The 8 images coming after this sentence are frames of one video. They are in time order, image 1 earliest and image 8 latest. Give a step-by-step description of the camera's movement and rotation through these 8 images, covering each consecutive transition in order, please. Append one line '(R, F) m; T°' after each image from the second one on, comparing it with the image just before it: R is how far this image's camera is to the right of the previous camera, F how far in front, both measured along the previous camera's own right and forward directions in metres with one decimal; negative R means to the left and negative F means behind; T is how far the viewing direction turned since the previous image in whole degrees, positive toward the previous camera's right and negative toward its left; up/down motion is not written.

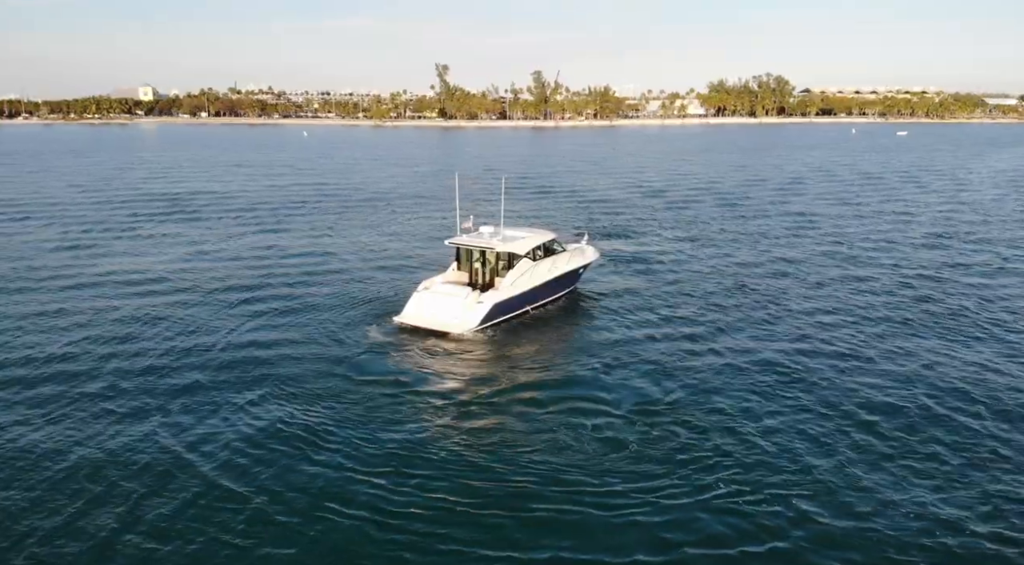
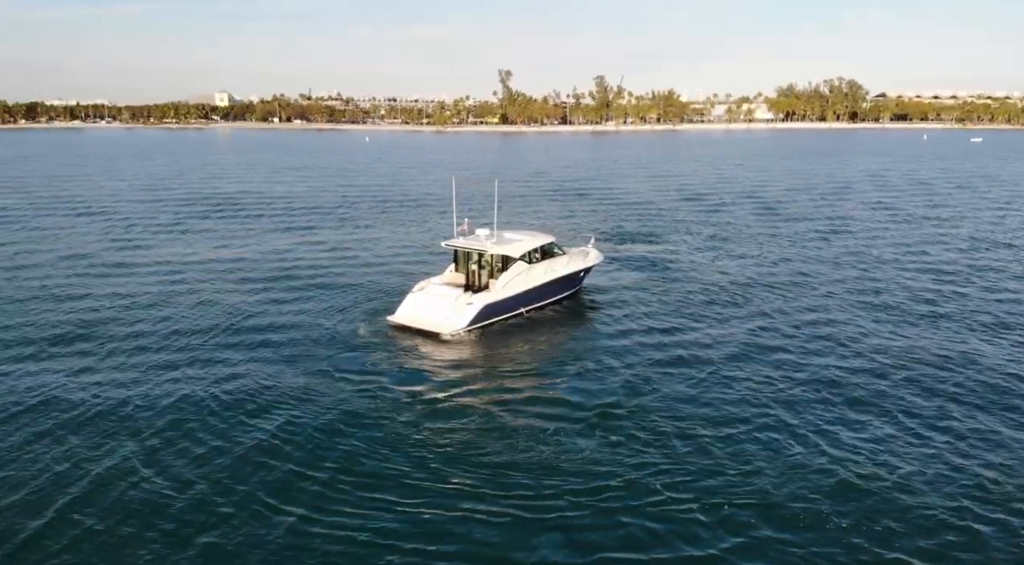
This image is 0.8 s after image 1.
(+2.4, +0.1) m; -4°
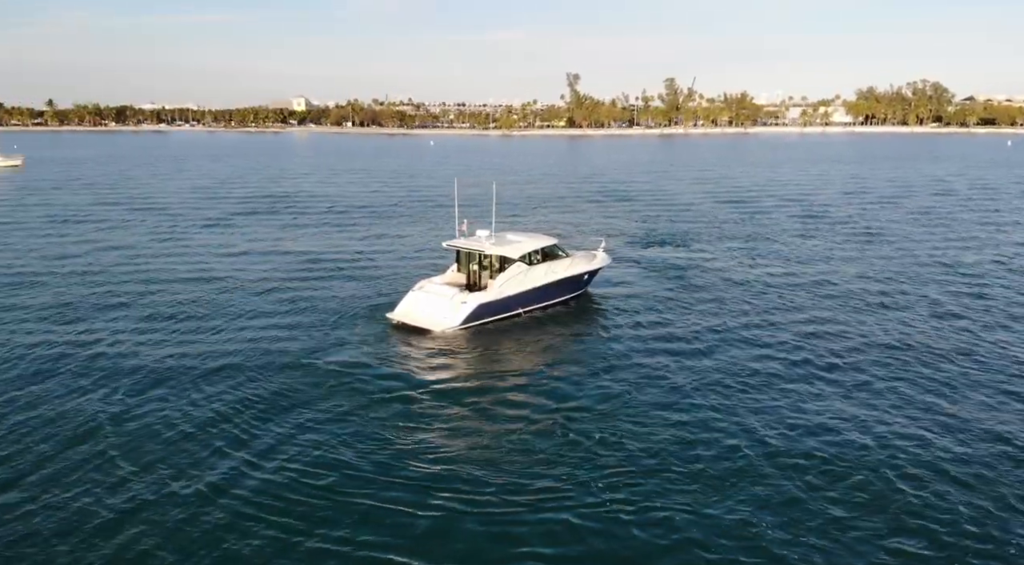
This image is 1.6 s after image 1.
(+2.5, +0.1) m; -5°
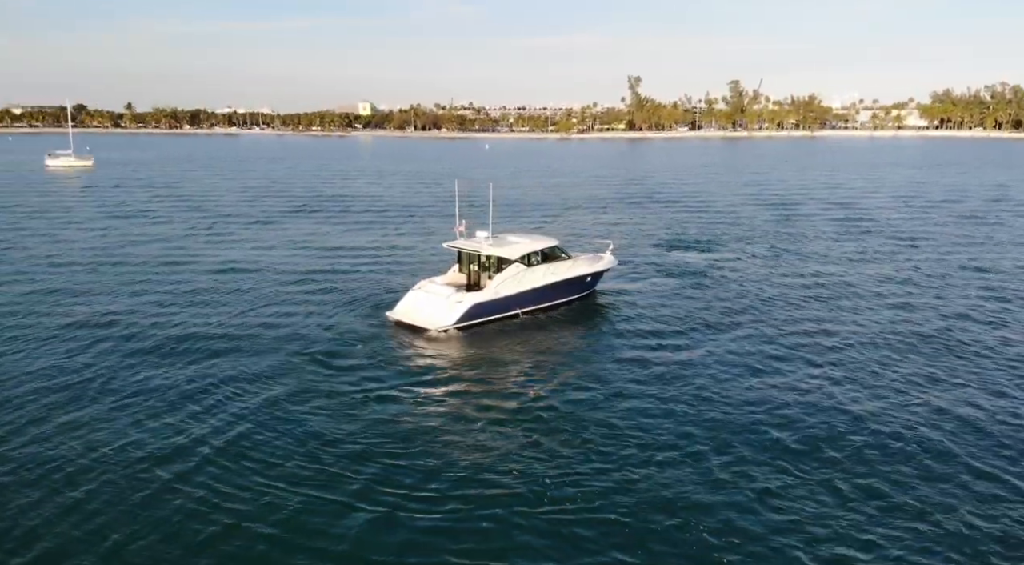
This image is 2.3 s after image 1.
(+2.2, +0.1) m; -4°
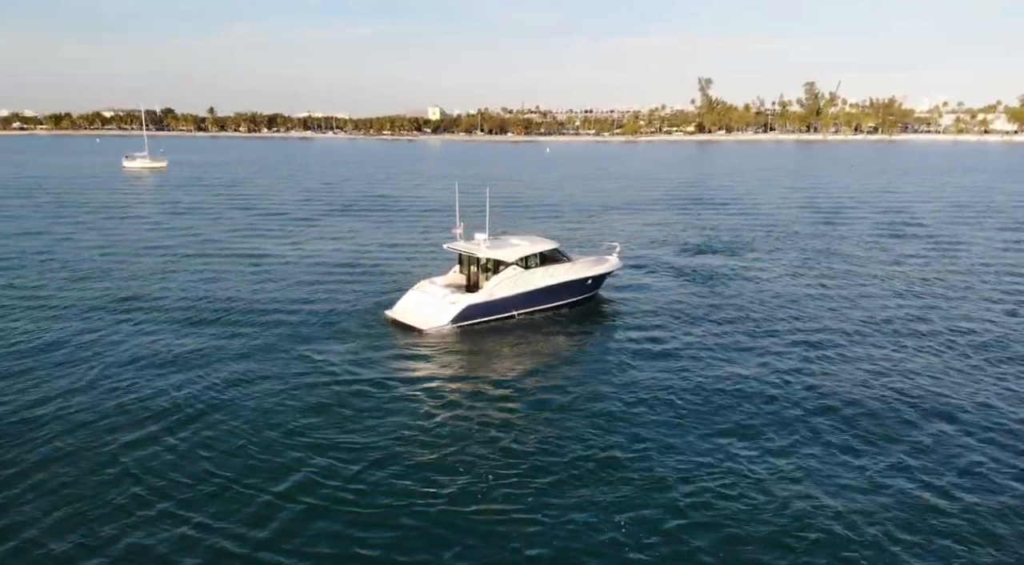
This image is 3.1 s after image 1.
(+2.5, 0.0) m; -5°
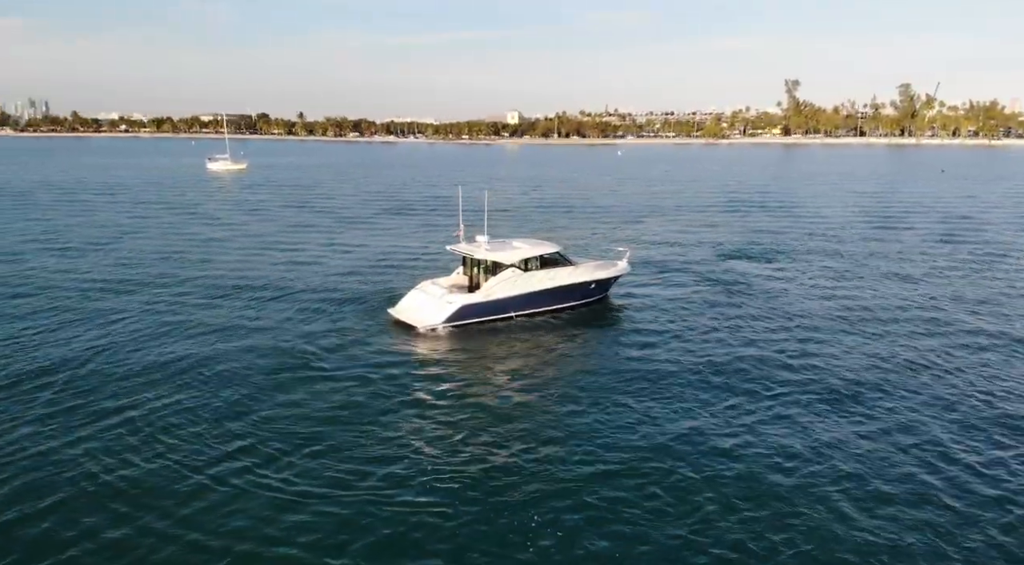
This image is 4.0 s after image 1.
(+2.9, +0.1) m; -6°
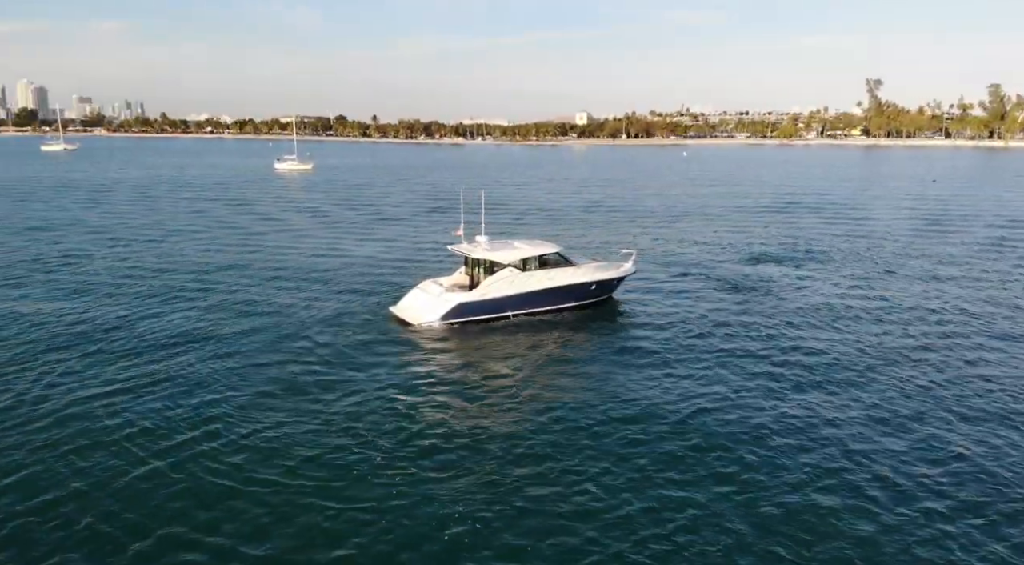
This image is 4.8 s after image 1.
(+2.6, 0.0) m; -5°
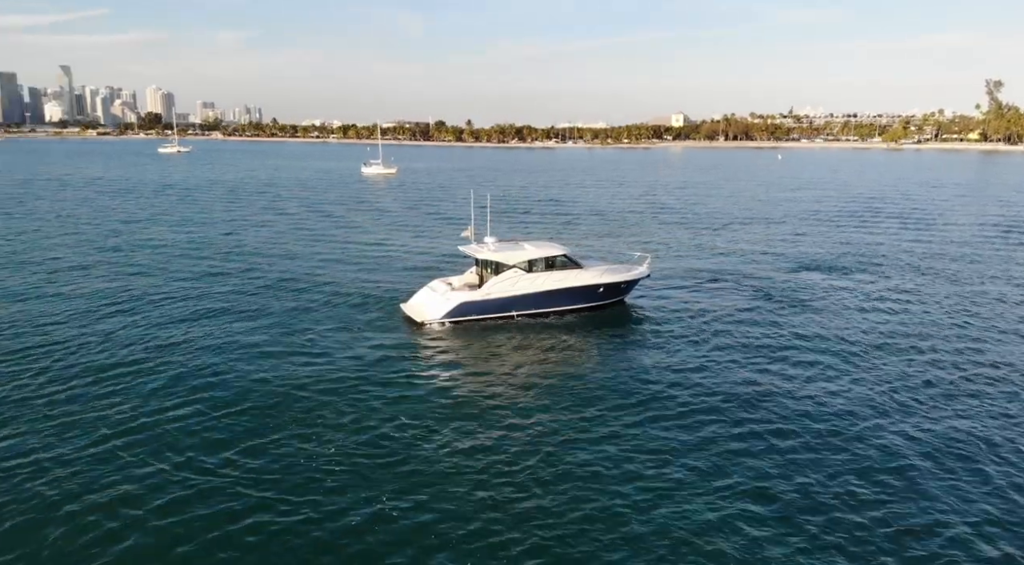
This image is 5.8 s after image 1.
(+3.3, 0.0) m; -7°
